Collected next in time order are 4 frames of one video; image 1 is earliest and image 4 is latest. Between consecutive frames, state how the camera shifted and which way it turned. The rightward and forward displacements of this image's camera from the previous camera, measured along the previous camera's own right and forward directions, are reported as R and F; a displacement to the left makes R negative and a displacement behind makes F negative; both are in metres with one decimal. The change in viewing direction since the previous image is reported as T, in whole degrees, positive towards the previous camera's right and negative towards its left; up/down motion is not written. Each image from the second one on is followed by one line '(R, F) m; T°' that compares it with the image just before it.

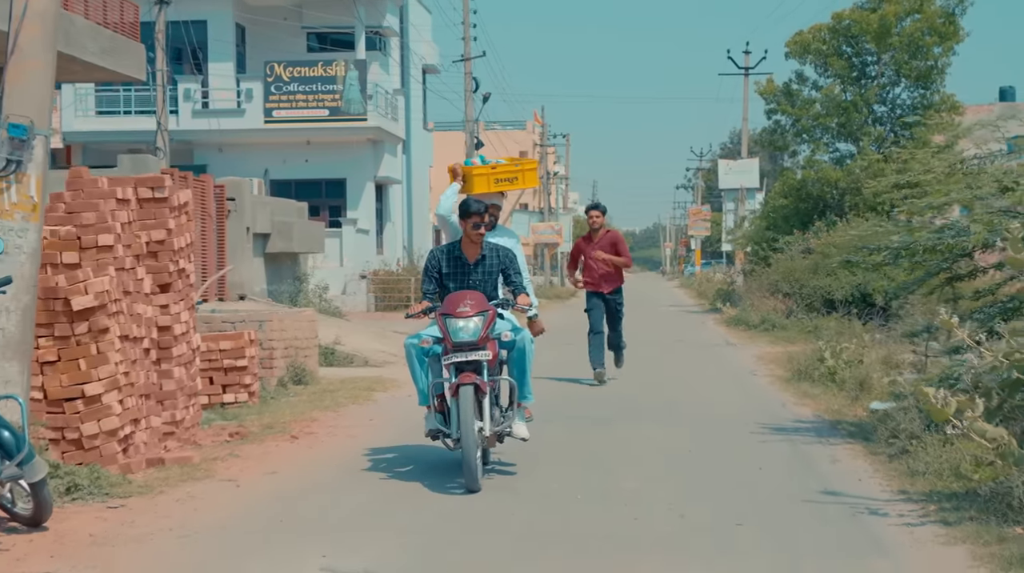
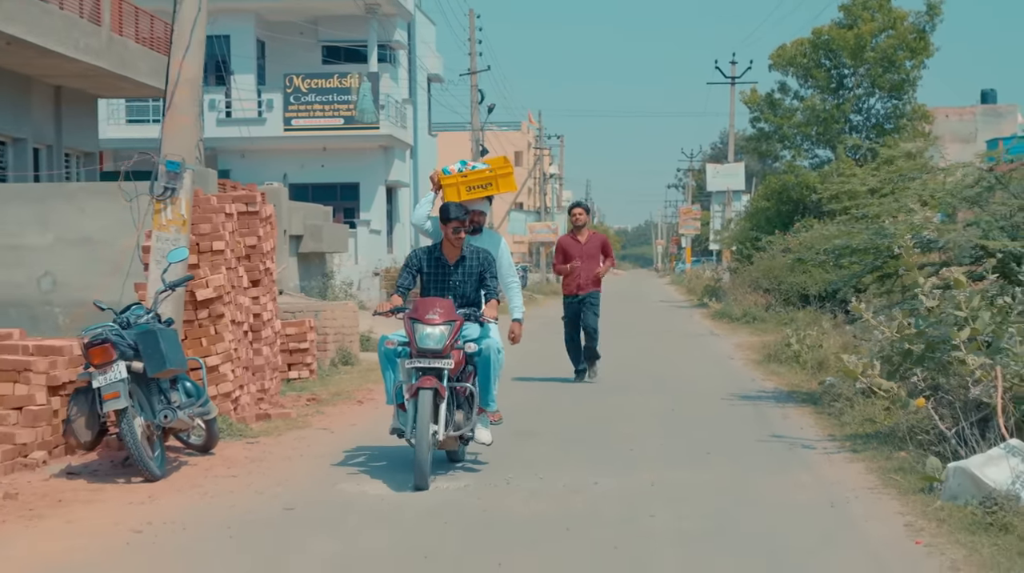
(-0.3, -2.4) m; 0°
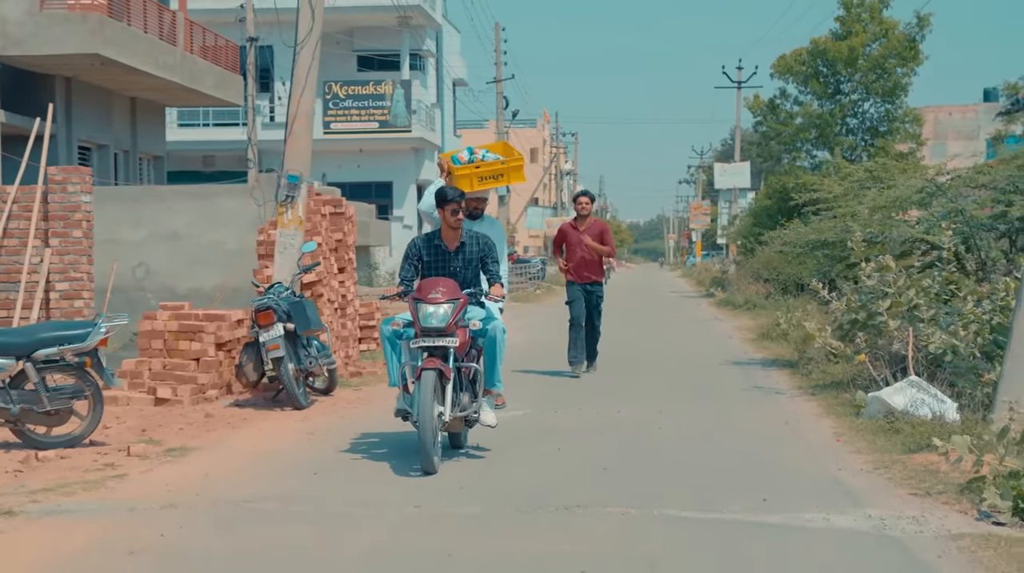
(-0.3, -2.9) m; -1°
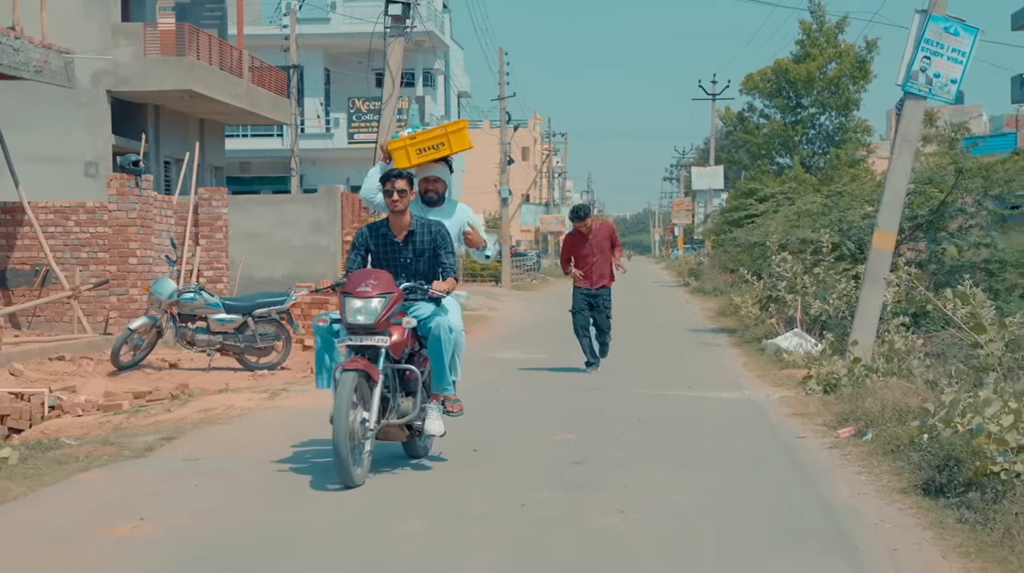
(-0.5, -5.3) m; +1°
